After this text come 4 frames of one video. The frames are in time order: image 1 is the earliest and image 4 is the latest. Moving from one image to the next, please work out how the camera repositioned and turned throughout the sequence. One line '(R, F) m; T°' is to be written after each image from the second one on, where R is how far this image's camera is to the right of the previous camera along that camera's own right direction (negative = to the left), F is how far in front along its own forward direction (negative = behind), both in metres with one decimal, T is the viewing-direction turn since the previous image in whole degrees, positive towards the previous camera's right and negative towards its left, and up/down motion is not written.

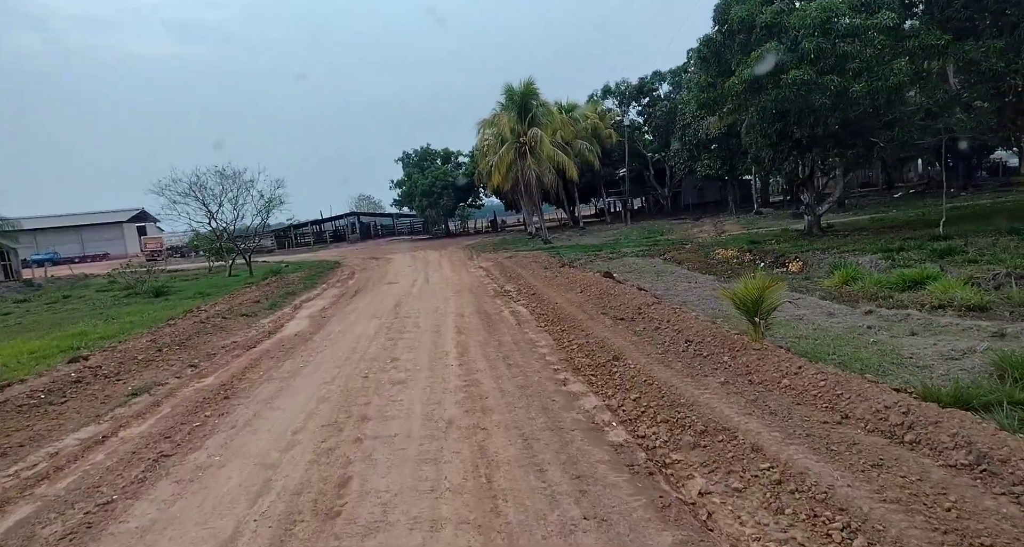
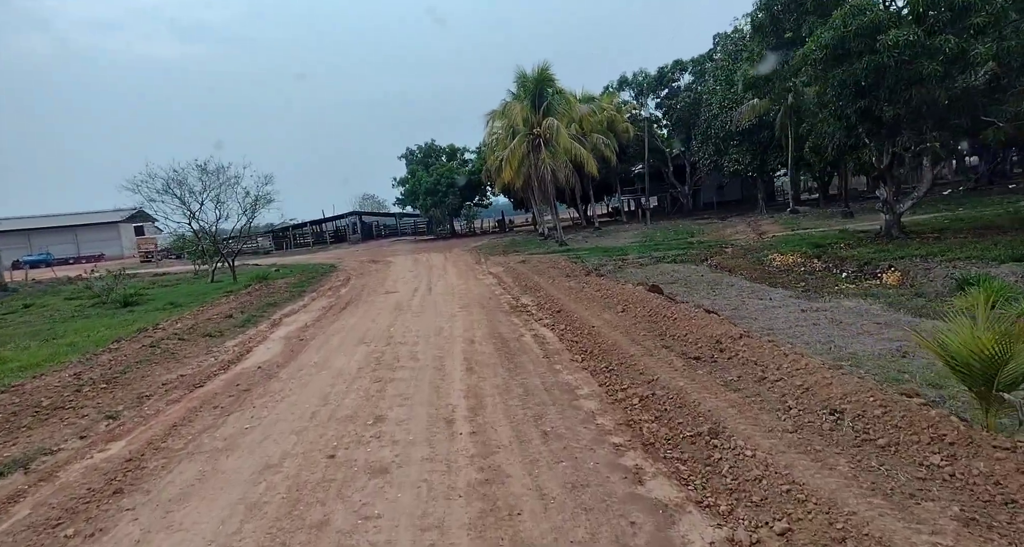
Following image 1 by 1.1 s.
(-0.3, +2.5) m; 0°
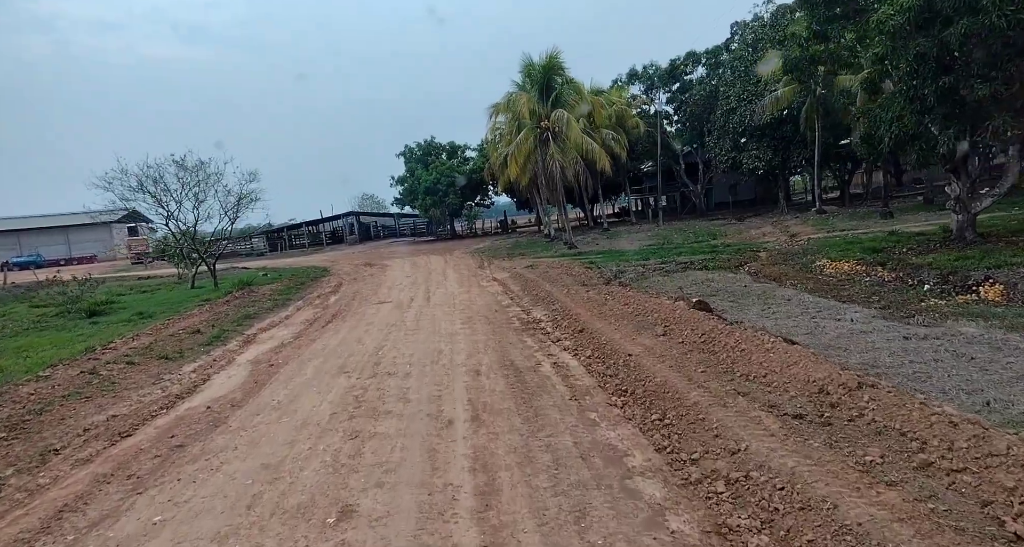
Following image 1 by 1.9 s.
(-0.2, +1.9) m; 0°
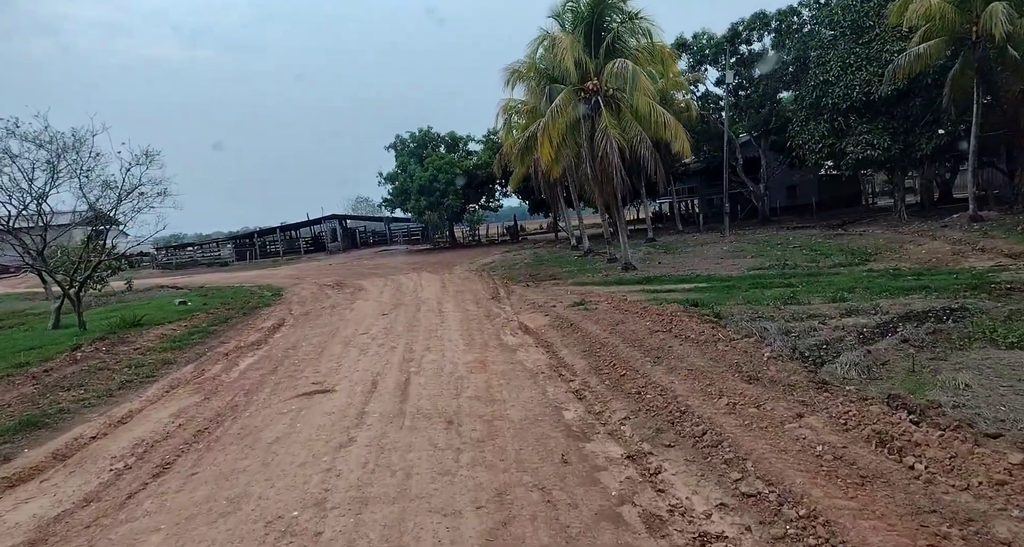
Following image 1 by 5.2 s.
(-0.8, +7.5) m; 0°
